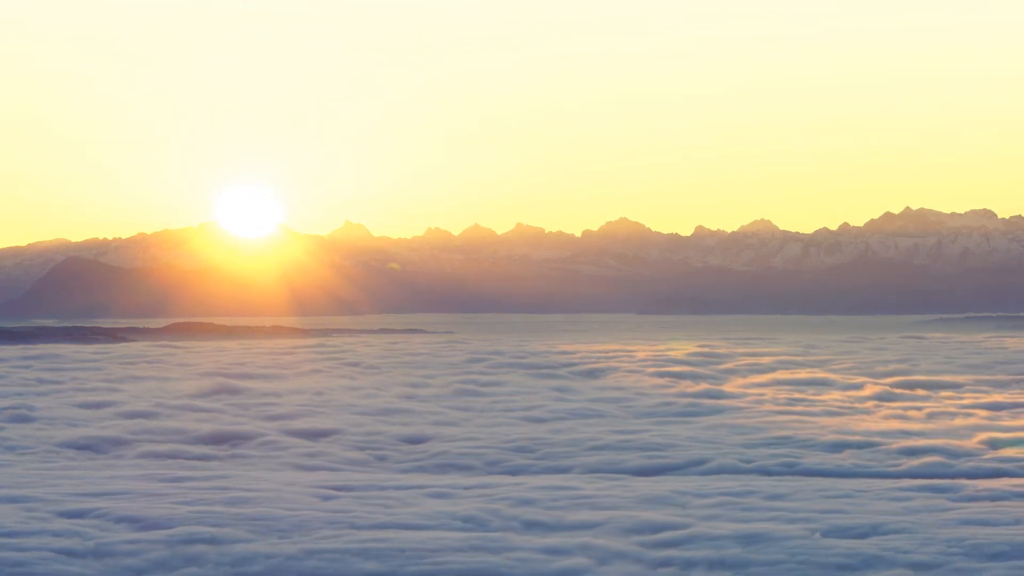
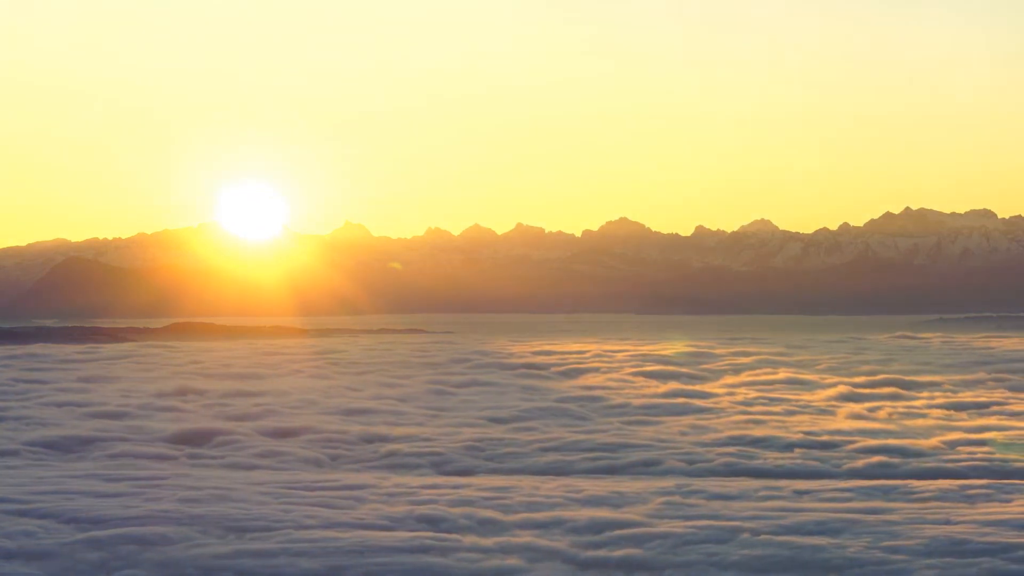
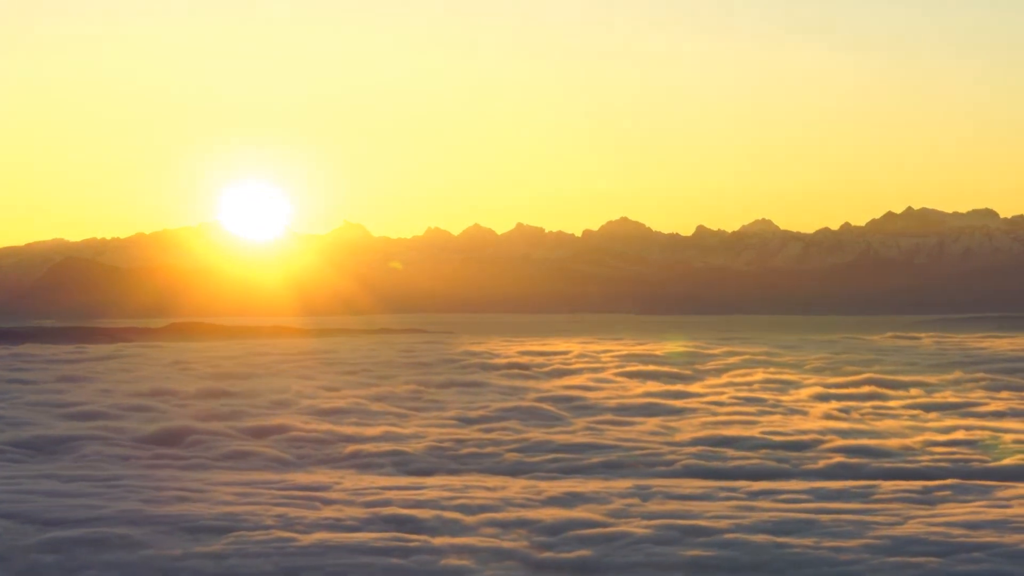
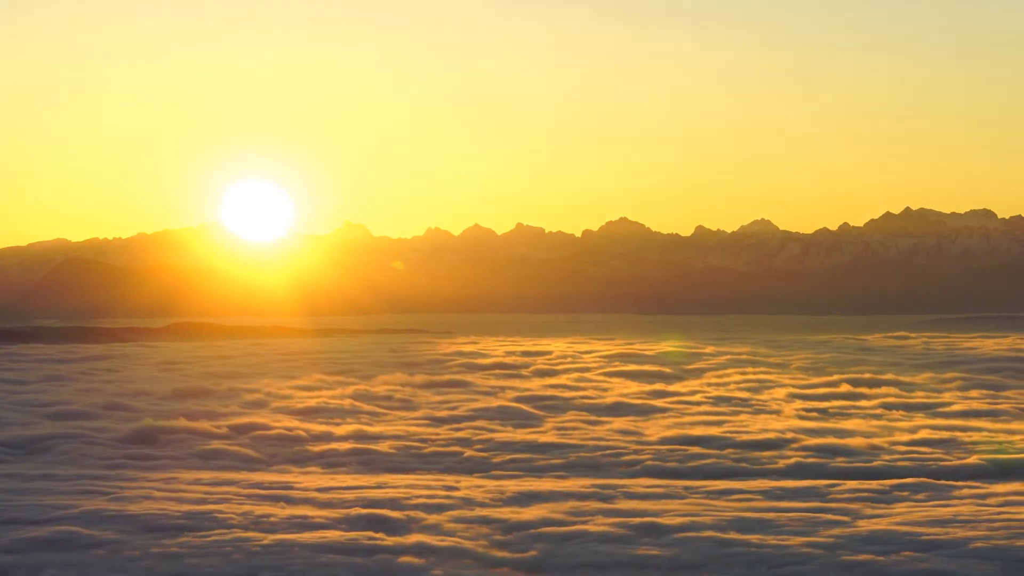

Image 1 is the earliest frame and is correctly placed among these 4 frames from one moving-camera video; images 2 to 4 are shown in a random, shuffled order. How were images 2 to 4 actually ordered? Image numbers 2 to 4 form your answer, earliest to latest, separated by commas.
2, 3, 4
